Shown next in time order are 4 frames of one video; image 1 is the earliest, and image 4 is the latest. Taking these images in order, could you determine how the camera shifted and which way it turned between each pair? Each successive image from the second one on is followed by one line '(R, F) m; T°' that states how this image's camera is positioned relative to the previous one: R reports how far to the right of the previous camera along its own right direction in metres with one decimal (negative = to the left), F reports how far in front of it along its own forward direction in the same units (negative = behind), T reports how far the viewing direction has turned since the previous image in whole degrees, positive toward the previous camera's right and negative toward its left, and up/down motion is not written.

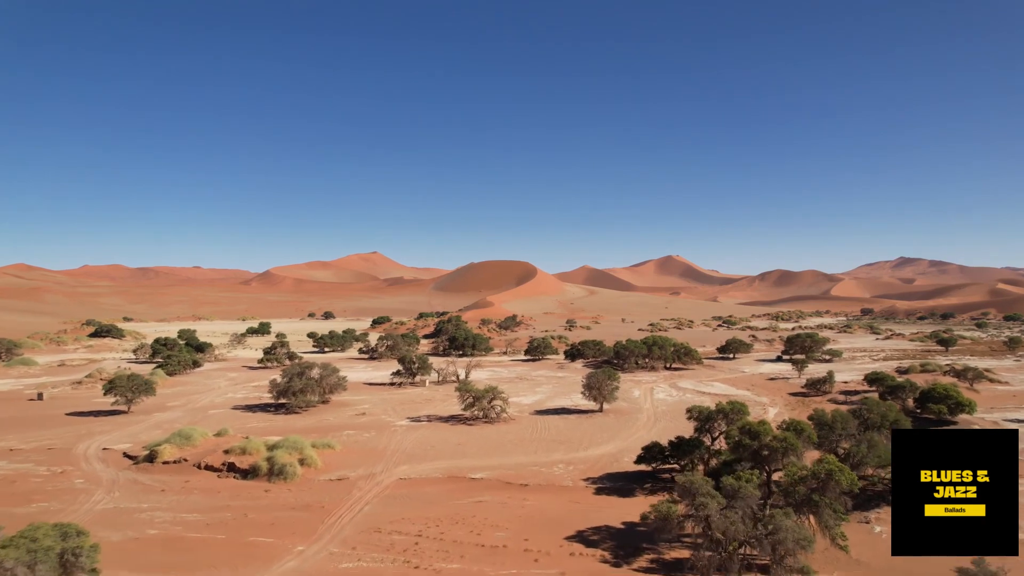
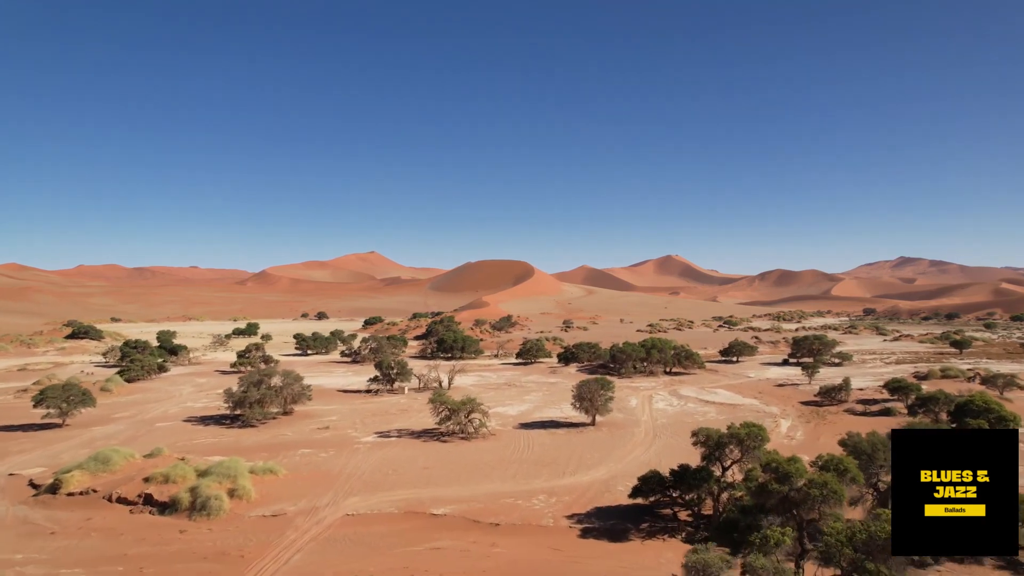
(+0.7, +2.4) m; 0°
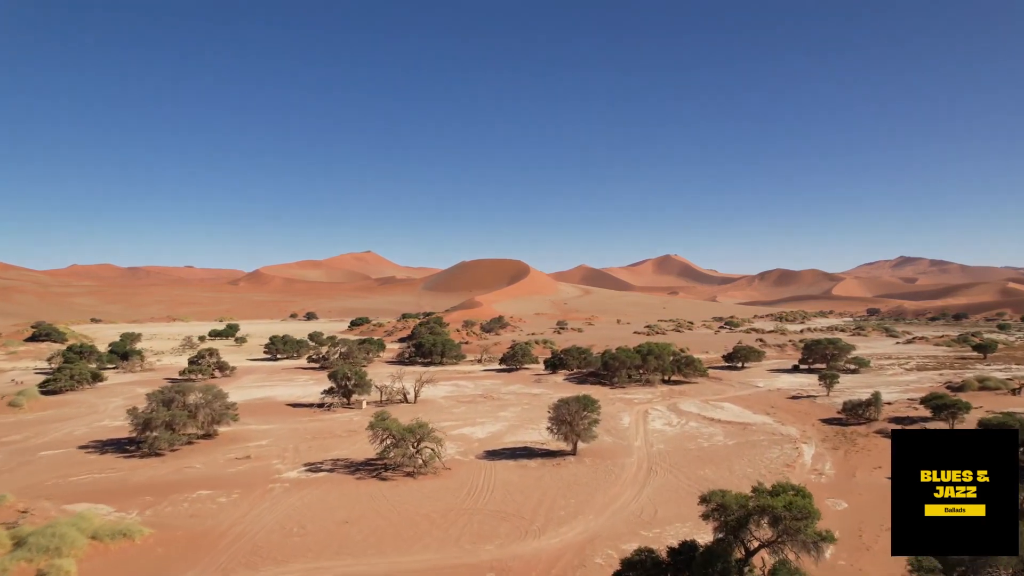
(+1.2, +3.7) m; 0°
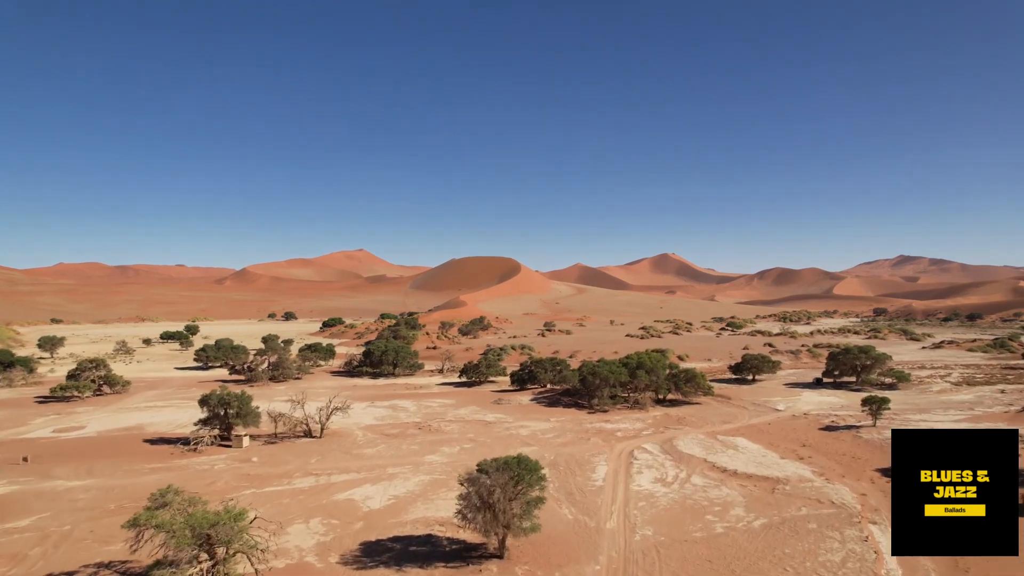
(+2.3, +6.5) m; 0°
